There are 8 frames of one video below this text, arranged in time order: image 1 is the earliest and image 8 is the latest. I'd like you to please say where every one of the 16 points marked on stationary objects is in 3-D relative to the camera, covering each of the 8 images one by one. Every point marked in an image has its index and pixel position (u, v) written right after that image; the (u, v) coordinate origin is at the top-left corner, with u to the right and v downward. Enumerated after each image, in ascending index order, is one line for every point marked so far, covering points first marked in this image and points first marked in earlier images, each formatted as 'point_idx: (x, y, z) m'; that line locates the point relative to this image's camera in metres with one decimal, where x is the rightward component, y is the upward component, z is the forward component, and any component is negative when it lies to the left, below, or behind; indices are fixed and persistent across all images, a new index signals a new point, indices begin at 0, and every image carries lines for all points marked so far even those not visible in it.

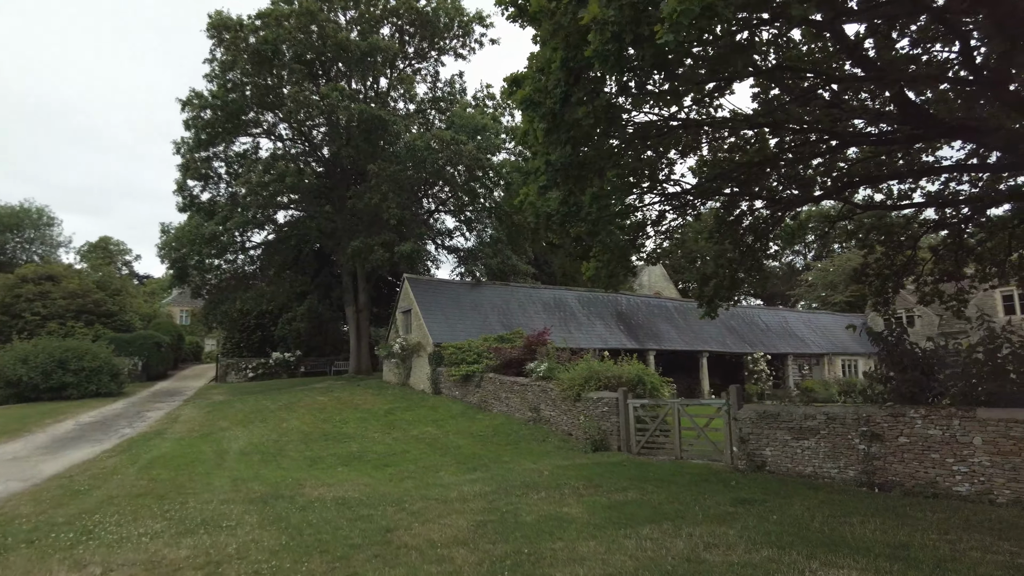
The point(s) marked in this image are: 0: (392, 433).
0: (-2.8, -3.3, +14.9) m
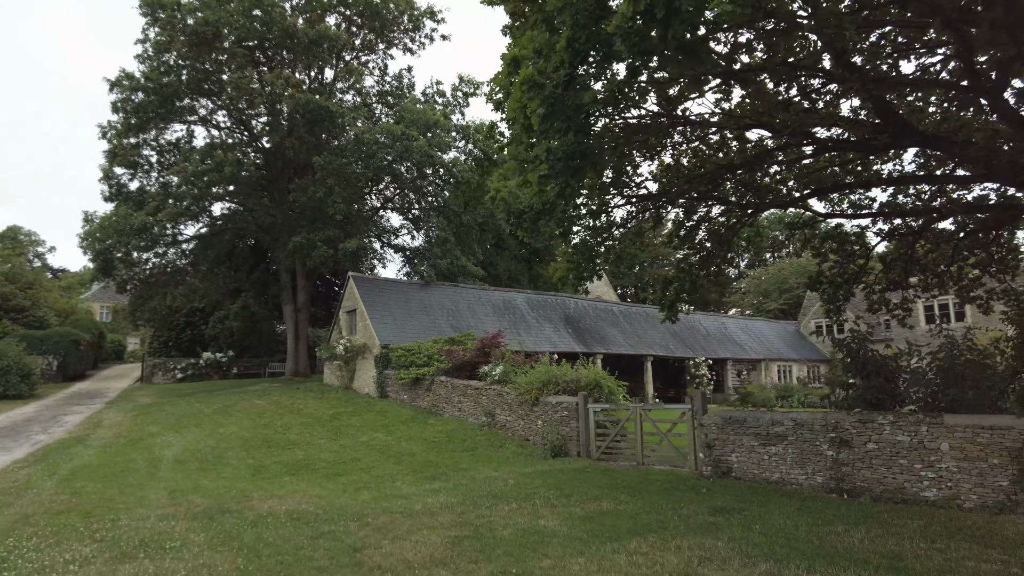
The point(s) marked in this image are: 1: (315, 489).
0: (-3.8, -3.3, +14.1) m
1: (-3.0, -3.1, +9.8) m
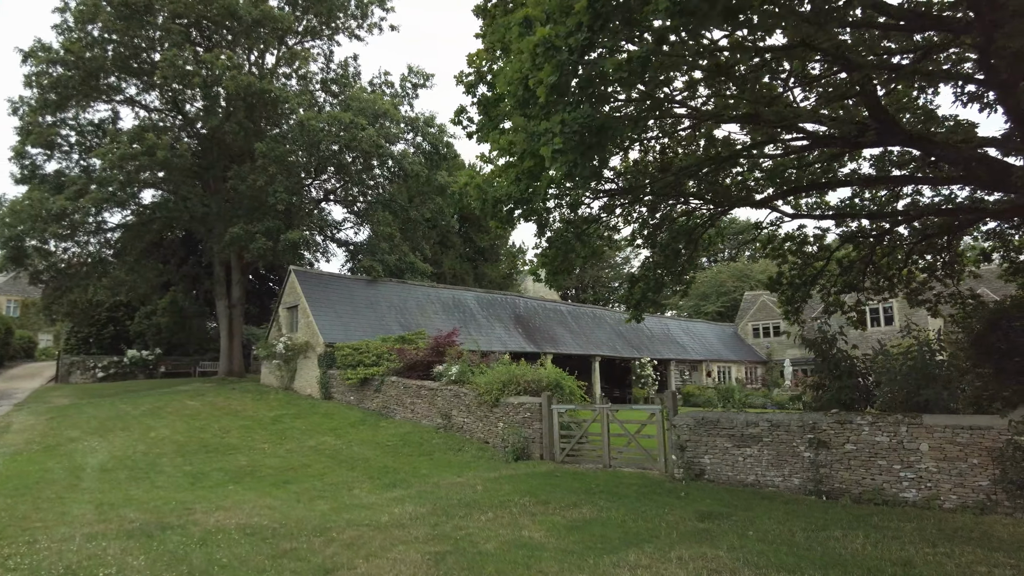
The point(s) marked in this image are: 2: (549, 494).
0: (-4.6, -3.1, +13.1) m
1: (-3.4, -2.9, +9.0) m
2: (+0.5, -2.8, +8.7) m
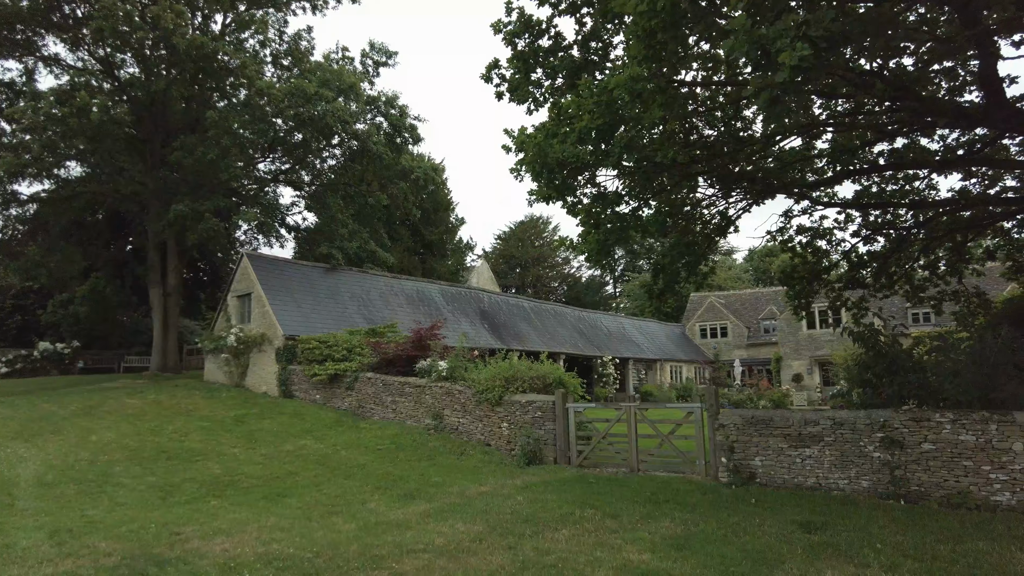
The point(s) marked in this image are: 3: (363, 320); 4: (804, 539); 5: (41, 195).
0: (-4.5, -2.8, +11.4) m
1: (-2.8, -2.6, +7.3) m
2: (+1.1, -2.5, +7.5) m
3: (-4.4, -0.9, +19.2) m
4: (+2.8, -2.4, +6.2) m
5: (-14.6, +2.9, +20.0) m
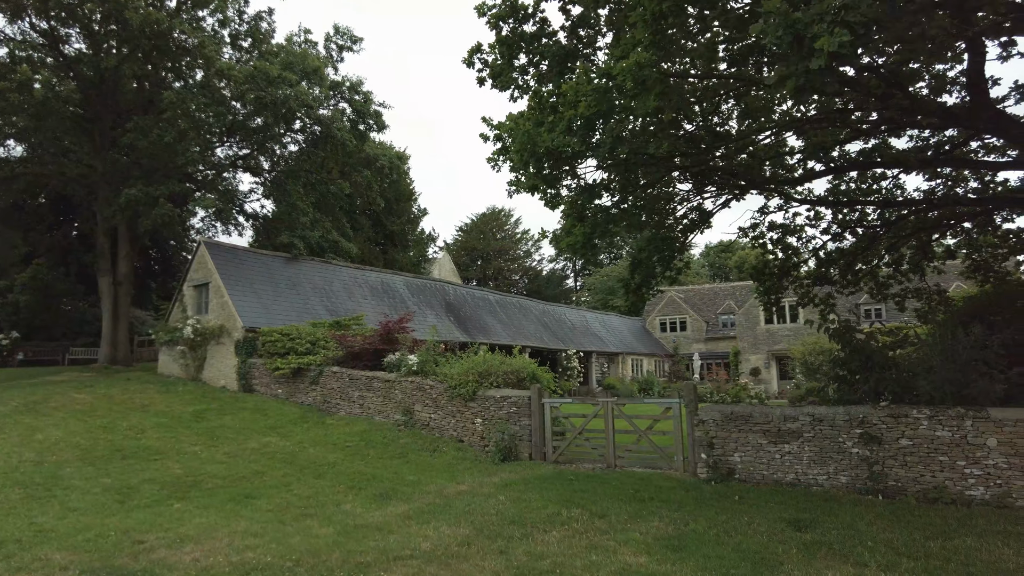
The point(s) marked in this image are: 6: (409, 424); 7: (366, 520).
0: (-4.9, -2.6, +10.8) m
1: (-3.0, -2.5, +6.9) m
2: (+1.0, -2.5, +7.4) m
3: (-5.4, -0.7, +18.6) m
4: (+2.7, -2.4, +6.1) m
5: (-15.5, +3.2, +18.7) m
6: (-2.0, -2.7, +12.7) m
7: (-1.6, -2.5, +7.0) m
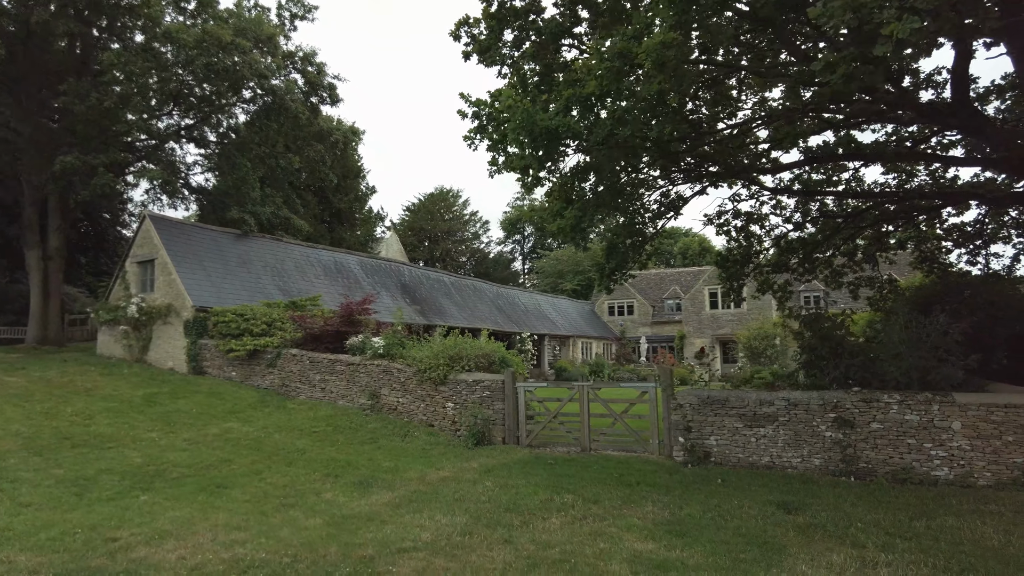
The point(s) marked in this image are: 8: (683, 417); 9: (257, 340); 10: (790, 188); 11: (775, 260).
0: (-5.3, -2.3, +10.3) m
1: (-3.0, -2.3, +6.5) m
2: (+0.8, -2.3, +7.3) m
3: (-6.4, -0.1, +17.9) m
4: (+2.7, -2.3, +6.2) m
5: (-16.5, +4.0, +16.9) m
6: (-2.6, -2.3, +12.3) m
7: (-1.7, -2.3, +6.7) m
8: (+2.5, -1.9, +9.5) m
9: (-5.6, -1.2, +14.2) m
10: (+5.8, +2.0, +13.3) m
11: (+5.9, +0.6, +14.6) m
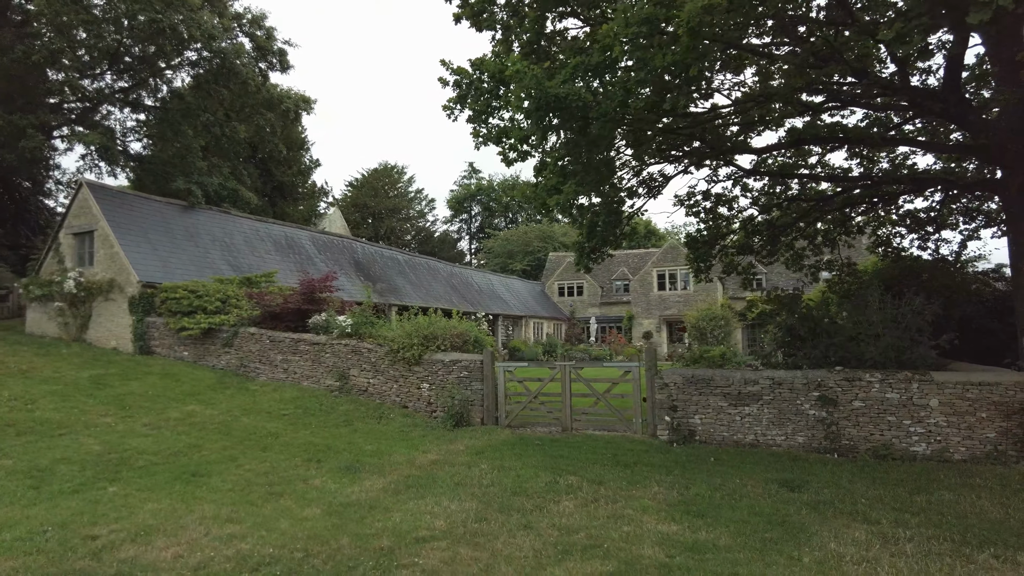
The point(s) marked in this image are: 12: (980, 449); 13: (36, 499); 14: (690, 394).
0: (-5.6, -1.9, +9.5) m
1: (-2.9, -2.0, +6.0) m
2: (+0.8, -2.0, +7.2) m
3: (-7.4, +0.6, +16.9) m
4: (+2.7, -2.1, +6.3) m
5: (-17.3, +4.7, +14.9) m
6: (-3.1, -1.9, +11.9) m
7: (-1.6, -2.1, +6.4) m
8: (+2.3, -1.6, +9.5) m
9: (-6.2, -0.6, +13.4) m
10: (+5.2, +2.4, +13.5) m
11: (+5.3, +1.1, +14.8) m
12: (+5.9, -2.0, +8.1) m
13: (-4.6, -2.0, +6.1) m
14: (+2.6, -1.6, +9.4) m
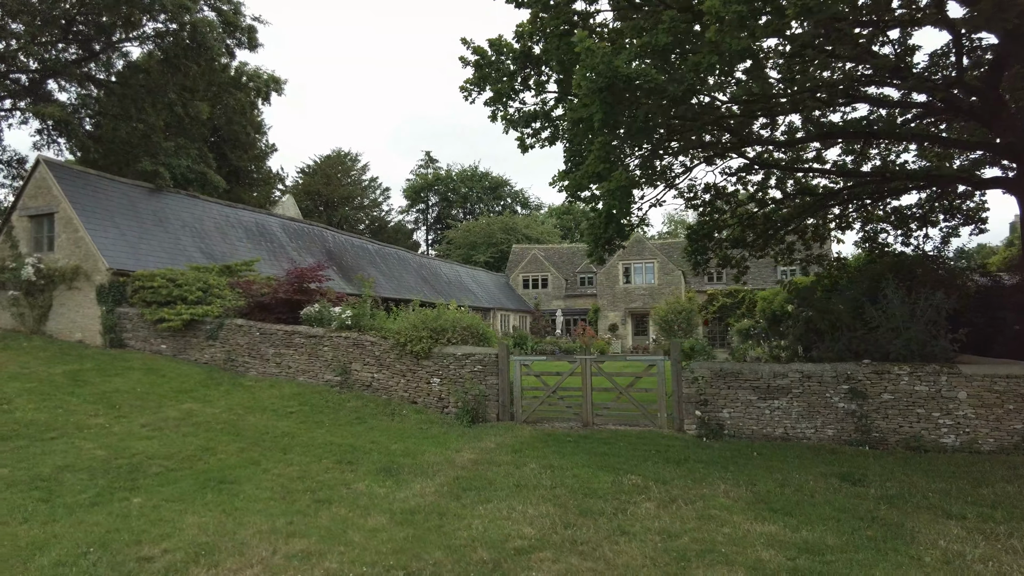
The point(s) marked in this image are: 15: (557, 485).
0: (-5.2, -1.7, +8.7) m
1: (-2.3, -1.9, +5.5) m
2: (+1.4, -1.9, +6.9) m
3: (-7.6, +0.8, +15.9) m
4: (+3.4, -2.0, +6.2) m
5: (-17.2, +5.0, +13.0) m
6: (-2.9, -1.7, +11.2) m
7: (-1.0, -2.0, +5.9) m
8: (+2.7, -1.5, +9.3) m
9: (-6.2, -0.4, +12.5) m
10: (+5.3, +2.6, +13.5) m
11: (+5.2, +1.2, +14.9) m
12: (+6.4, -1.9, +8.3) m
13: (-3.9, -1.9, +5.4) m
14: (+3.0, -1.4, +9.3) m
15: (+0.4, -1.9, +6.3) m
